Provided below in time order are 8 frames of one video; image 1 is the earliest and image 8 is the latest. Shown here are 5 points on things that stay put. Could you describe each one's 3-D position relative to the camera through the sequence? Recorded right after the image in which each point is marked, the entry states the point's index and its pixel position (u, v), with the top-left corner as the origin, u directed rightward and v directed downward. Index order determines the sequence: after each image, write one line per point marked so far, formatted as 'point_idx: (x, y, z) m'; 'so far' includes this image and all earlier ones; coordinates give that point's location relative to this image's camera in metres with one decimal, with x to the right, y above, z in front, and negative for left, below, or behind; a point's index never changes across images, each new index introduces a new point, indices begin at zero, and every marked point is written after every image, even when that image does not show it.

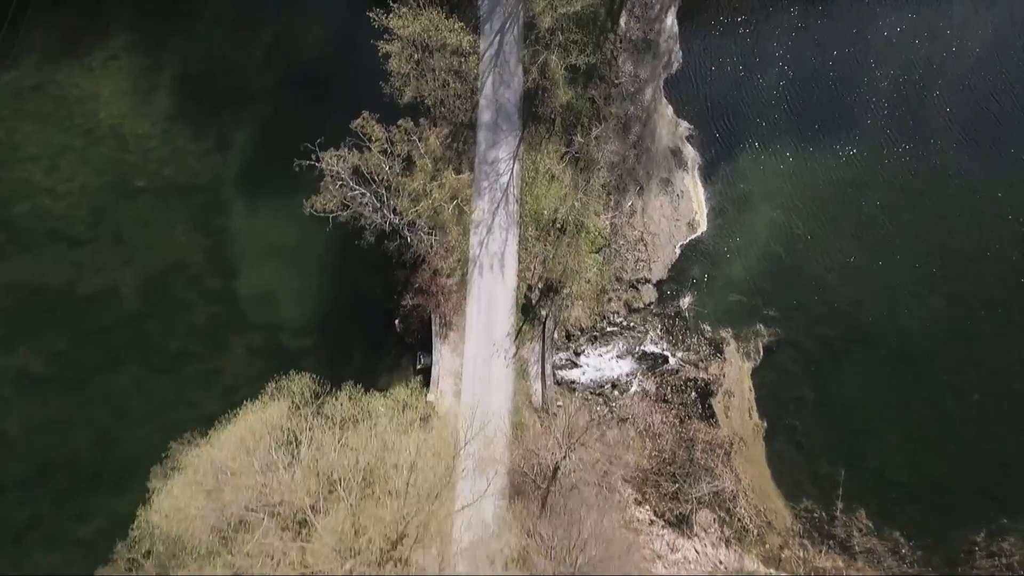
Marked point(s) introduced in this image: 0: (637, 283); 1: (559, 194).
0: (+3.7, +0.1, +19.5) m
1: (+1.5, +2.6, +20.1) m
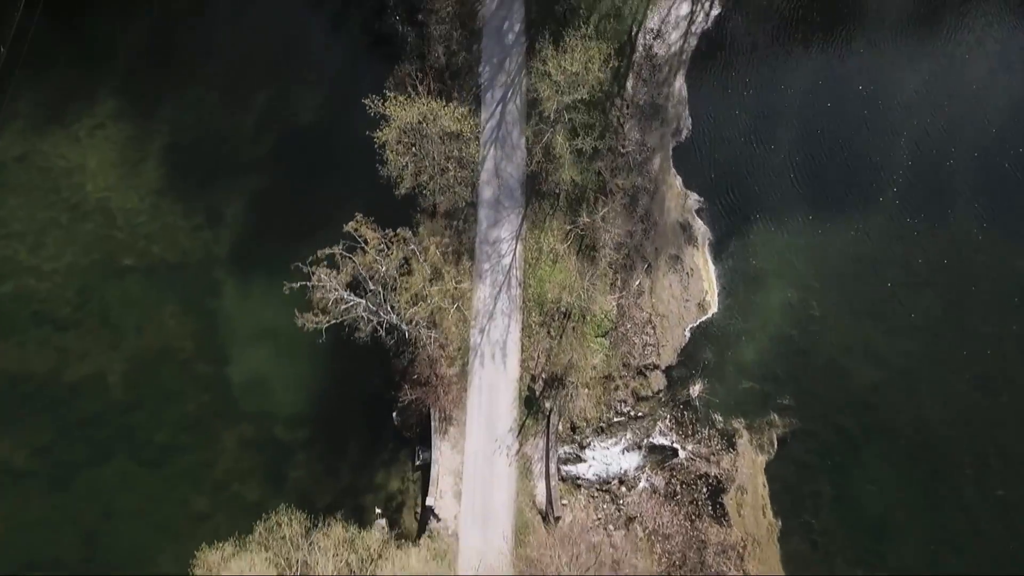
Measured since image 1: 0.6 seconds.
0: (+3.7, -2.3, +18.7) m
1: (+1.5, +0.2, +19.3) m
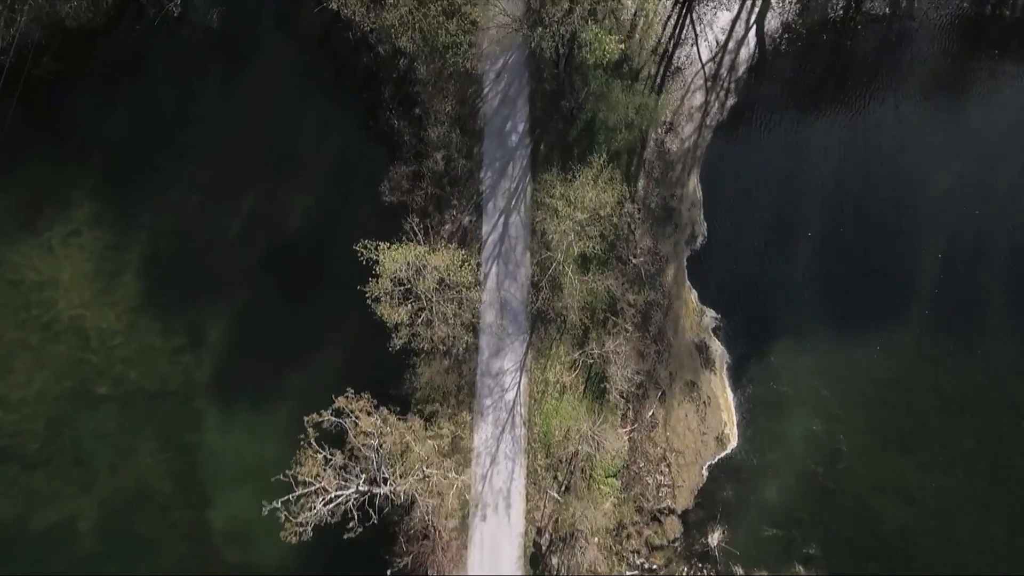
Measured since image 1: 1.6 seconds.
0: (+3.8, -5.8, +17.4) m
1: (+1.6, -3.3, +17.9) m
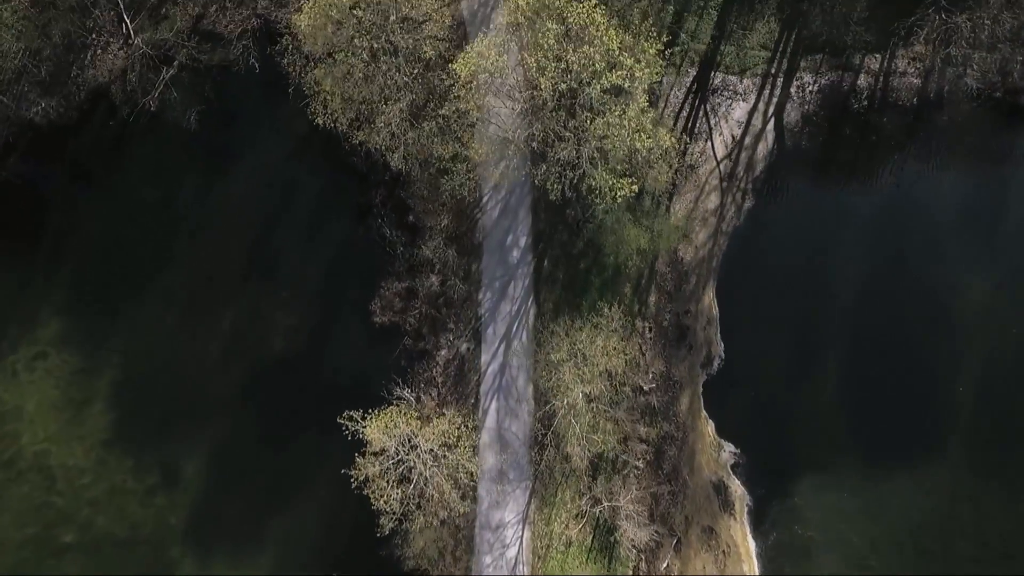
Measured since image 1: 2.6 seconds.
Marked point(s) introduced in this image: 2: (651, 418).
0: (+3.9, -9.3, +15.9) m
1: (+1.7, -6.8, +16.4) m
2: (+3.7, -3.4, +17.6) m
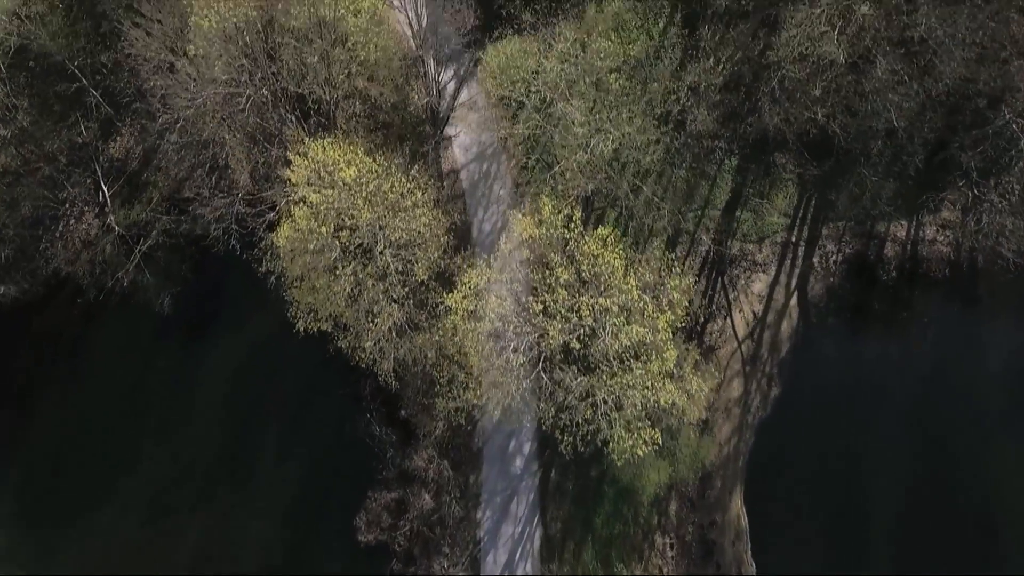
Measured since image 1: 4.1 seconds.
0: (+4.0, -14.3, +12.9) m
1: (+1.8, -11.8, +13.7) m
2: (+3.7, -8.6, +15.2) m
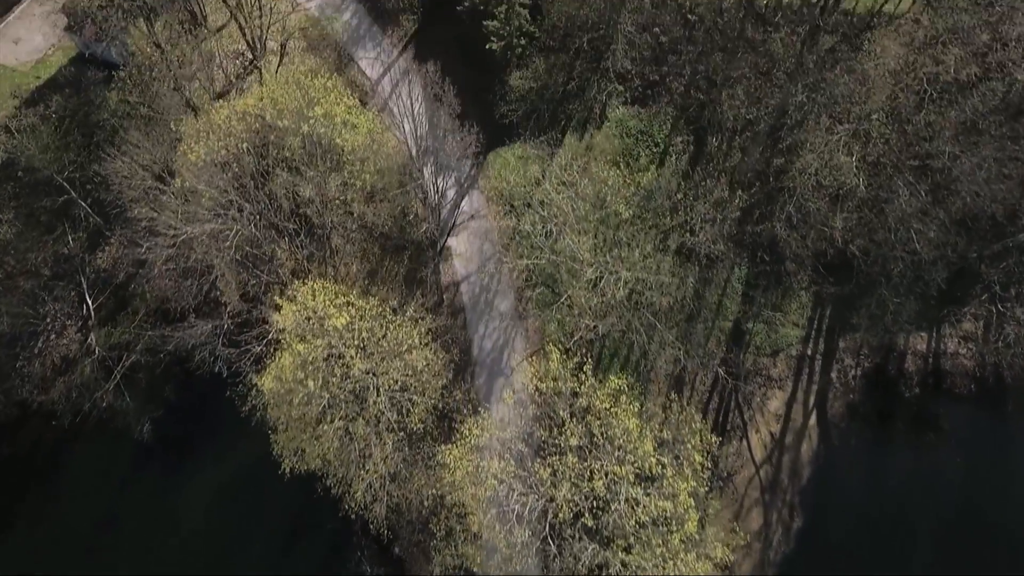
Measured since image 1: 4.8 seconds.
0: (+4.0, -16.8, +10.5) m
1: (+1.8, -14.5, +11.5) m
2: (+3.8, -11.4, +13.3) m
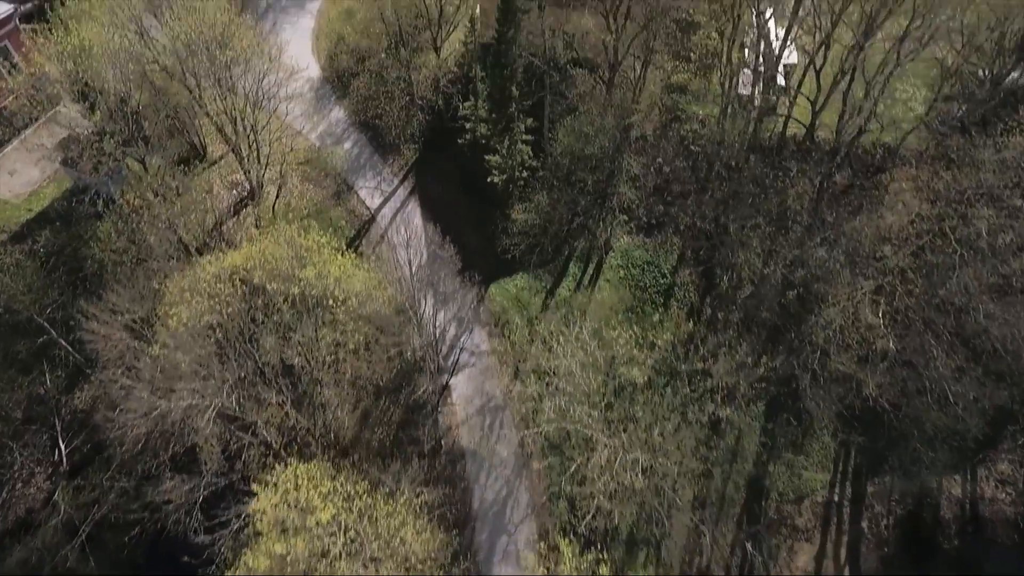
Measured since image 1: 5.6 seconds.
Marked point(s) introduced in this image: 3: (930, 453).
0: (+4.2, -19.4, +7.2) m
1: (+2.0, -17.2, +8.5) m
2: (+3.9, -14.3, +10.7) m
3: (+10.2, -4.0, +16.4) m
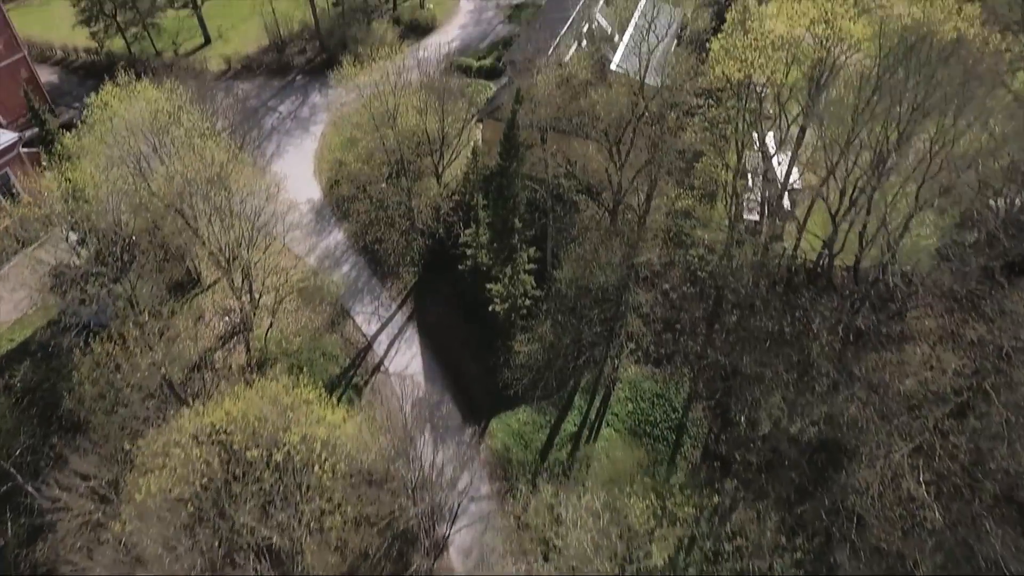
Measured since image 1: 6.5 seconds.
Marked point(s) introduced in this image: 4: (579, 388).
0: (+4.2, -21.3, +3.6) m
1: (+2.0, -19.3, +5.2) m
2: (+4.0, -16.8, +7.7) m
3: (+10.2, -7.3, +14.7) m
4: (+1.8, -2.7, +17.2) m
